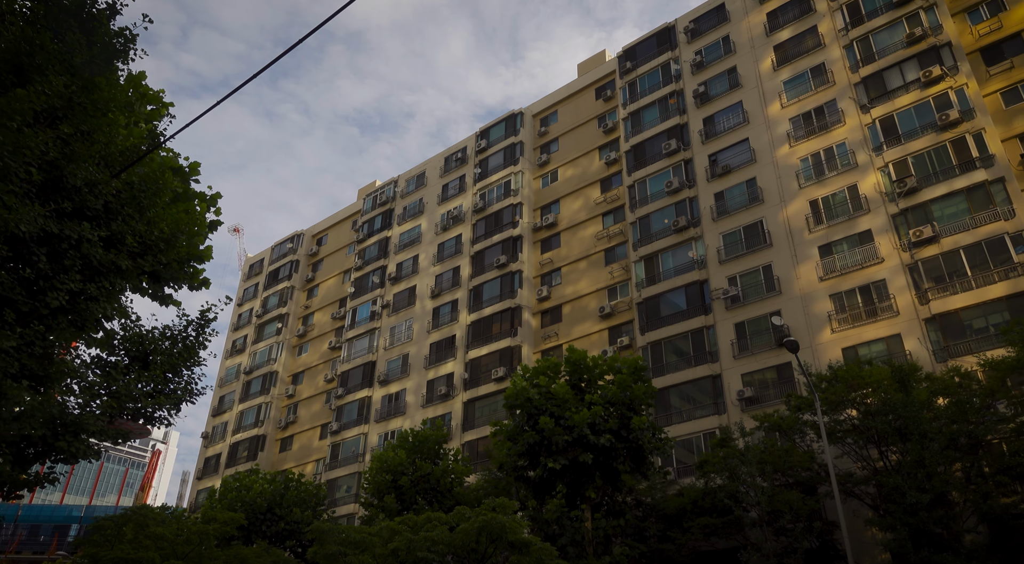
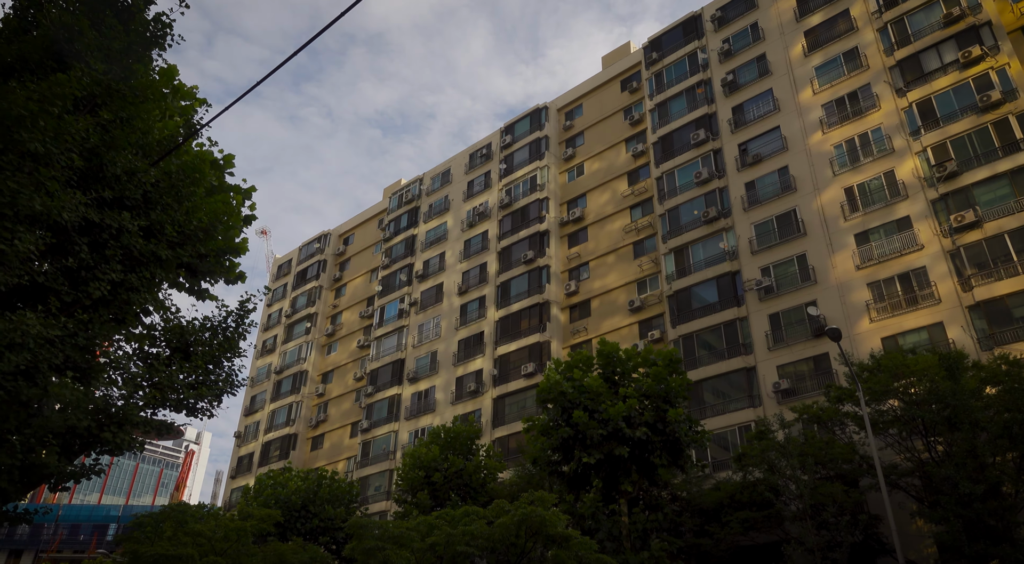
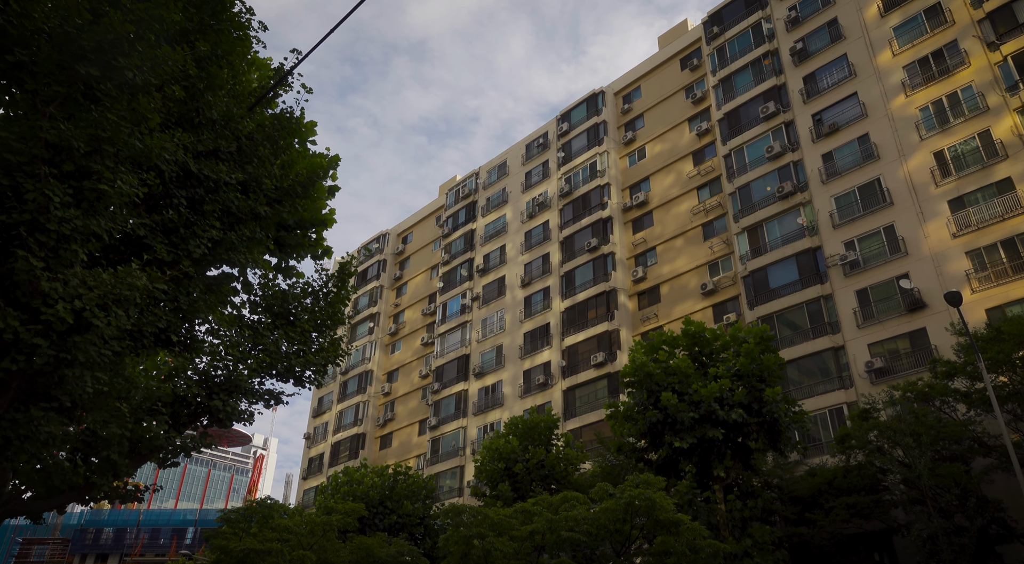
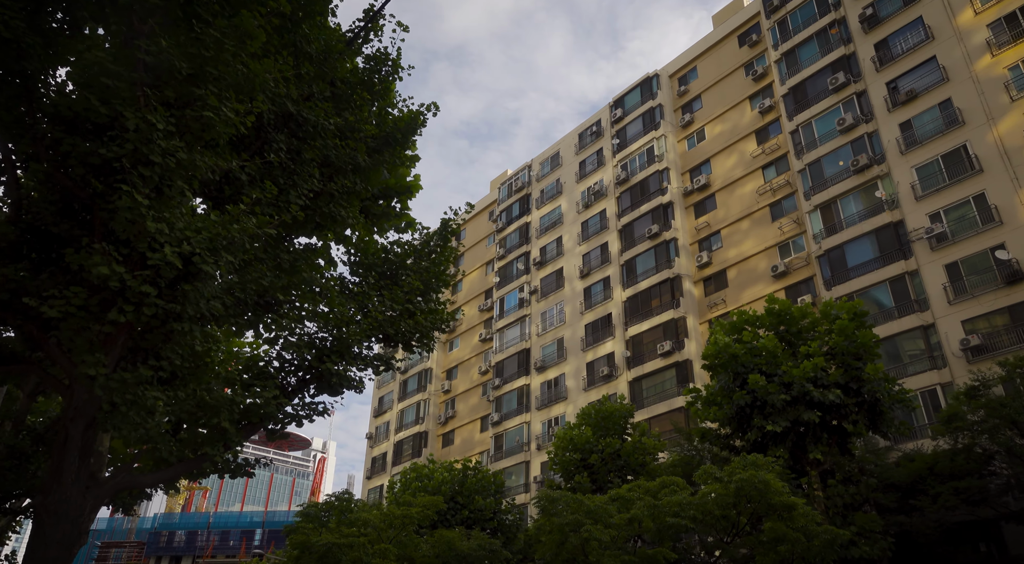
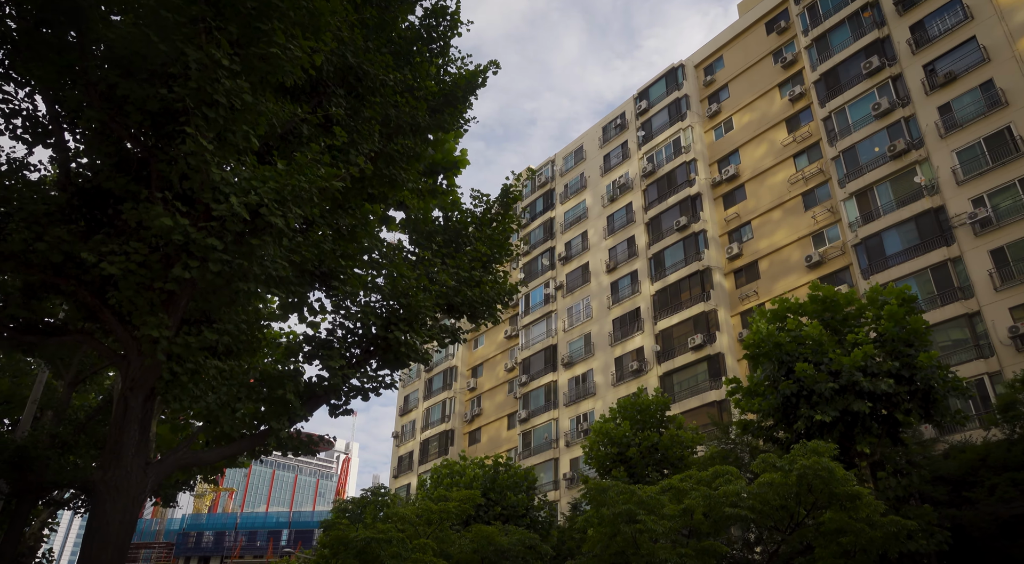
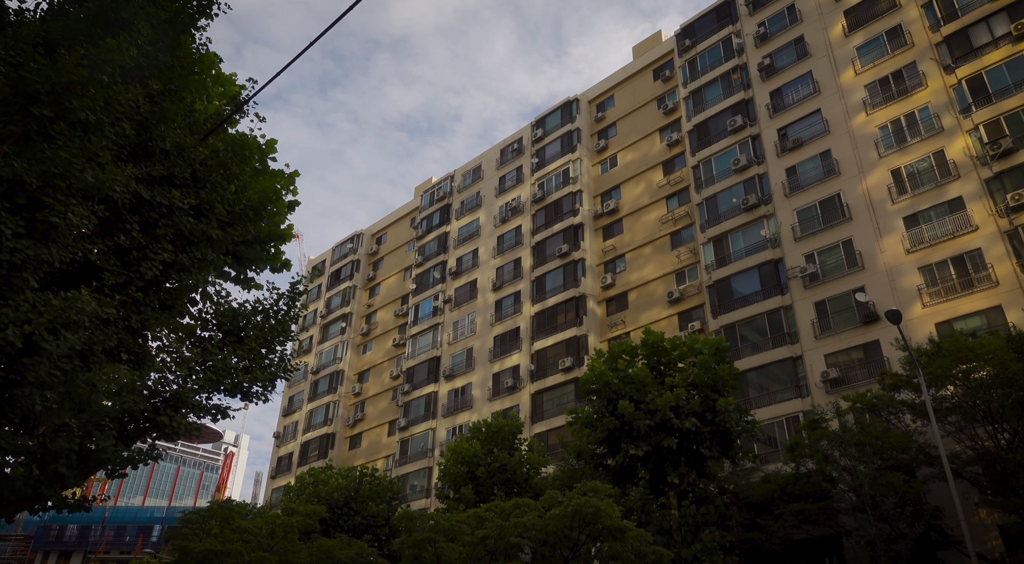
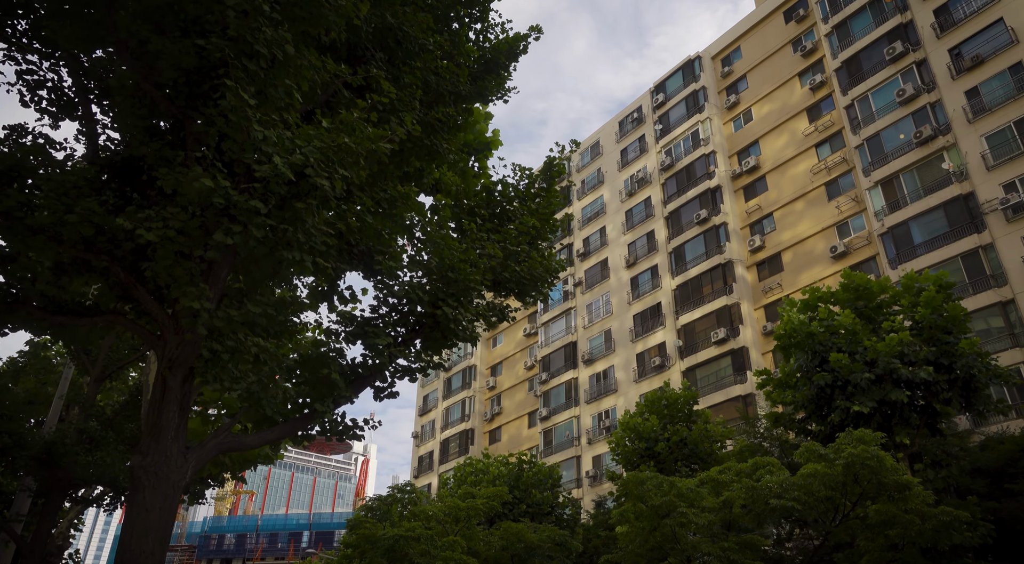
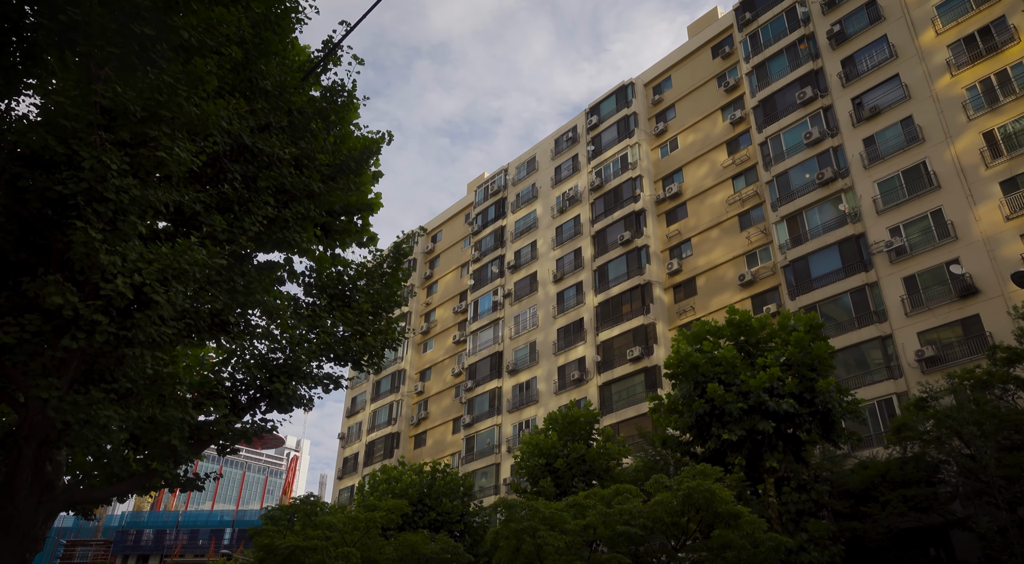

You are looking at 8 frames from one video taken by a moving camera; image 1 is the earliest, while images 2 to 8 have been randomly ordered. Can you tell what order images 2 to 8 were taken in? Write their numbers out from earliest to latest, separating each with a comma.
2, 6, 3, 8, 4, 5, 7
